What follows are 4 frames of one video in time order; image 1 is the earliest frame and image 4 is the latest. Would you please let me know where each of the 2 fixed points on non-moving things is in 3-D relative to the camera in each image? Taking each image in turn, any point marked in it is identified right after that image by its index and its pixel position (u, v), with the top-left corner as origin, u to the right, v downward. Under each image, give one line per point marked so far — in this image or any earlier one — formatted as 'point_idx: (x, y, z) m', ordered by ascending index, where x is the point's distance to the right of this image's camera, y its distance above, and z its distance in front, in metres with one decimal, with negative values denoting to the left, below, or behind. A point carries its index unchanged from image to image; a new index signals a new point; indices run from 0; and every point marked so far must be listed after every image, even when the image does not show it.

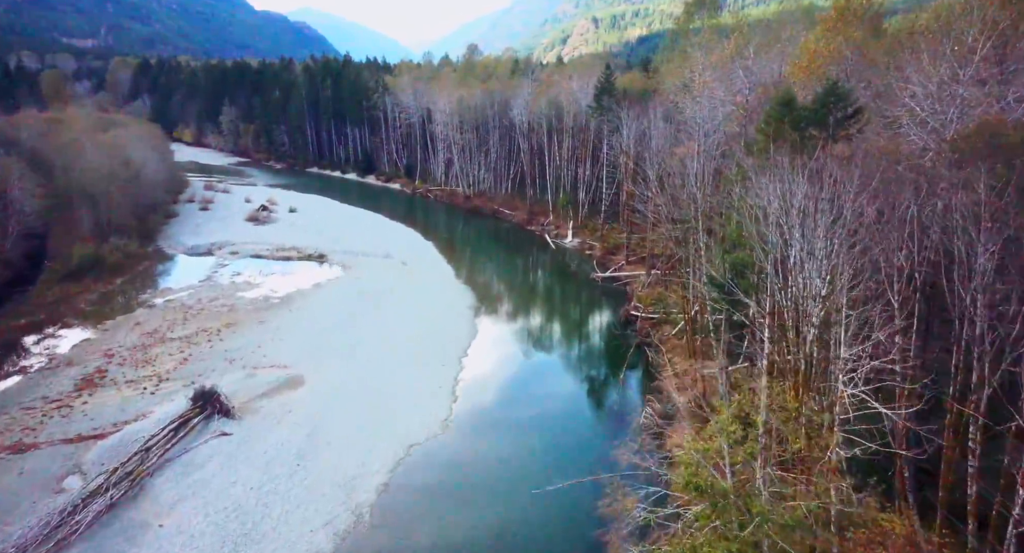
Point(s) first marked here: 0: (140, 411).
0: (-11.0, -3.9, +17.2) m
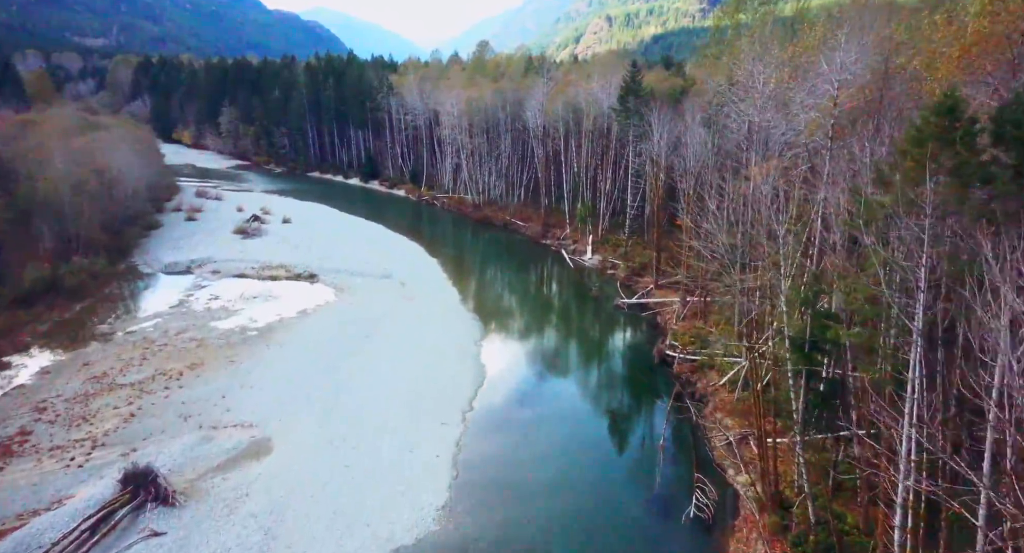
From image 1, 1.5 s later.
0: (-10.6, -5.1, +13.6) m
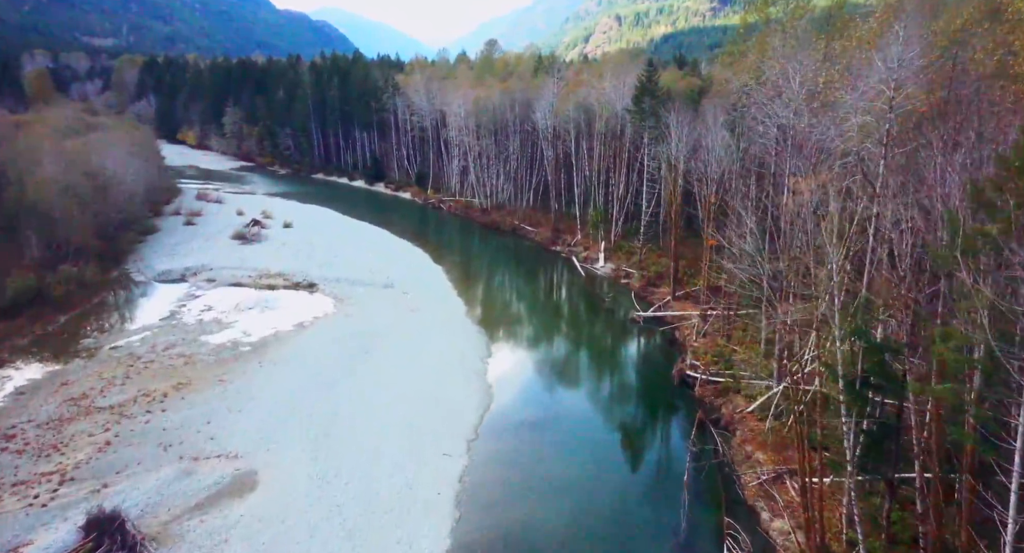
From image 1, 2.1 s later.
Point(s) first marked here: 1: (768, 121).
0: (-10.4, -5.5, +12.2) m
1: (+7.9, +4.8, +18.1) m
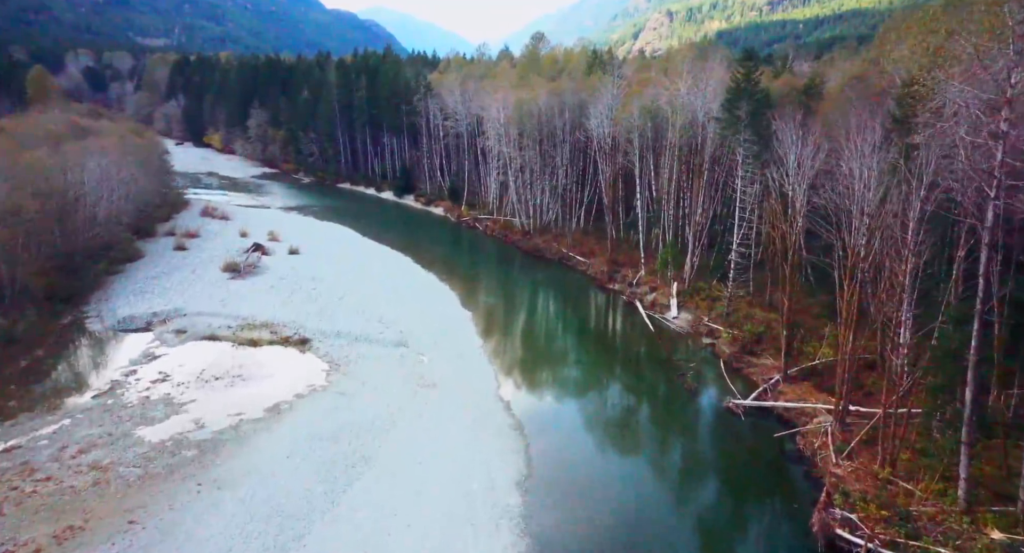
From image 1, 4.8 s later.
0: (-9.8, -7.6, +5.9) m
1: (+9.1, +2.4, +10.6) m
